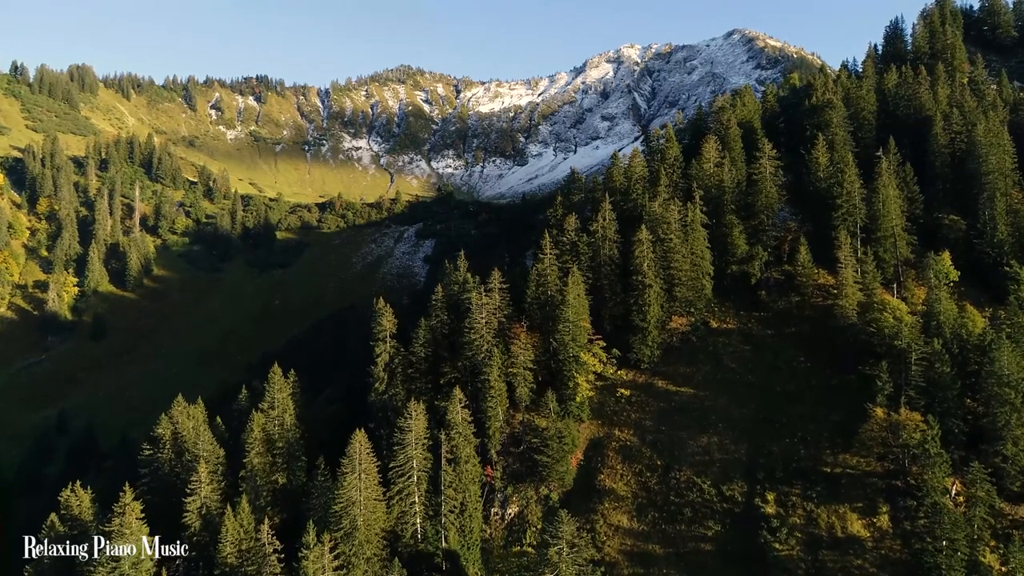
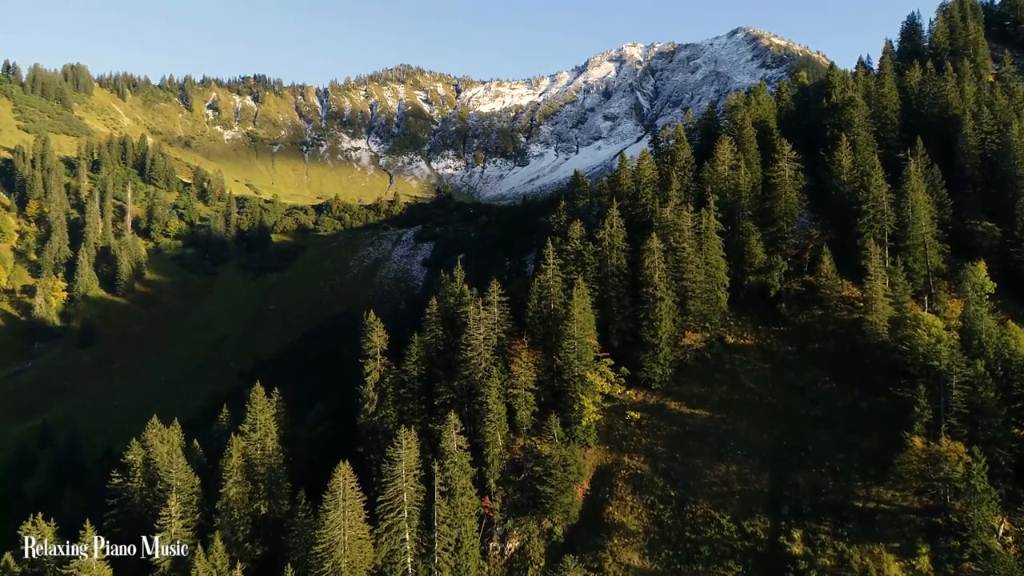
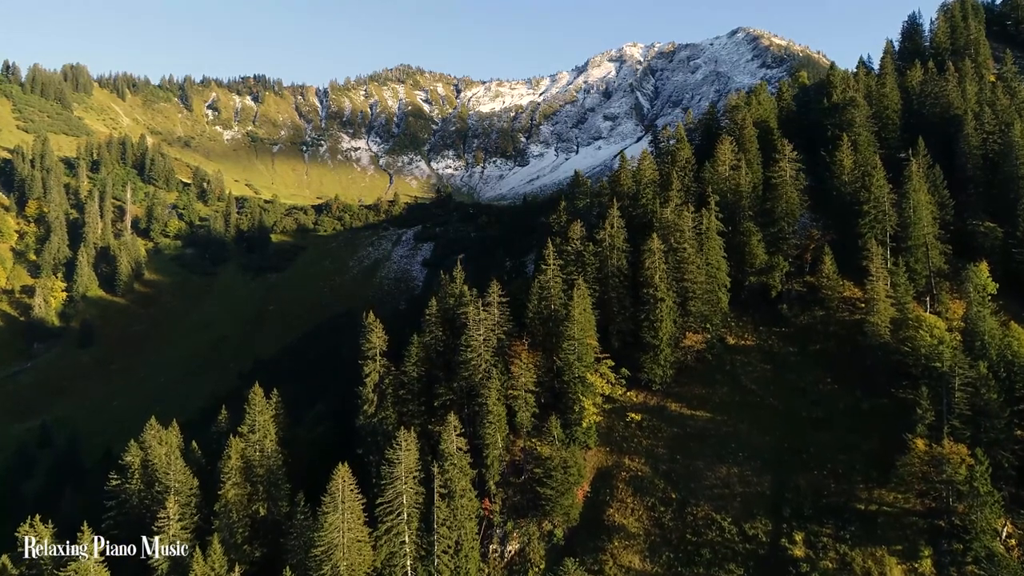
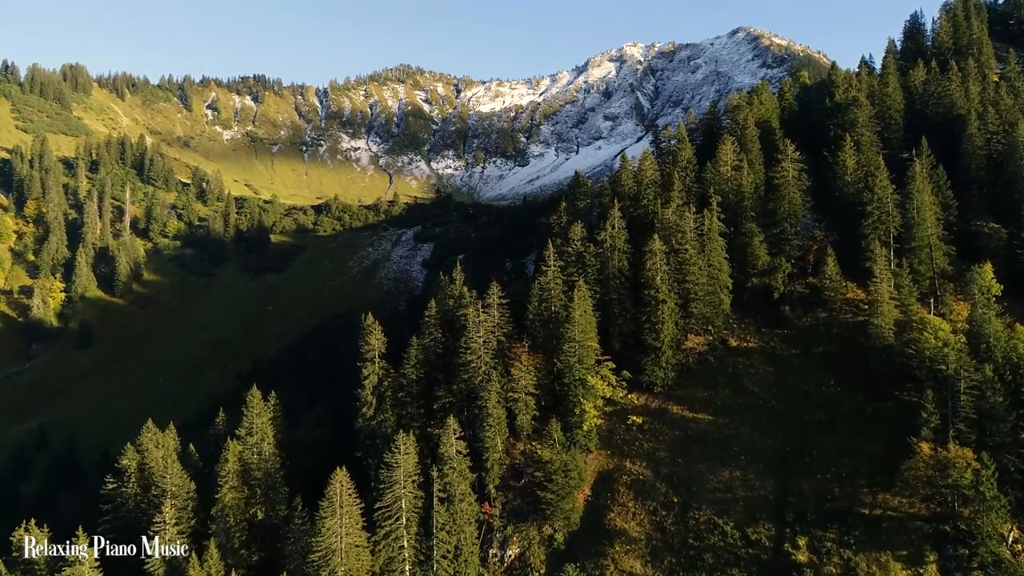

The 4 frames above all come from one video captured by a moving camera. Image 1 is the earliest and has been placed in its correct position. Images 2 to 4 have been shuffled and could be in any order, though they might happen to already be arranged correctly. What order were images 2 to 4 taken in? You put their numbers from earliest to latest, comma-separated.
2, 3, 4
